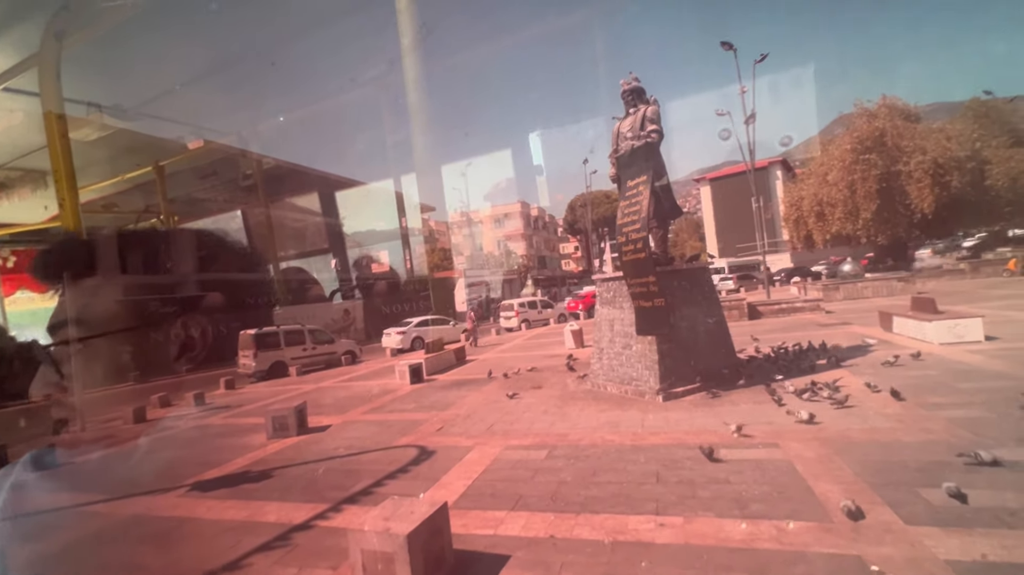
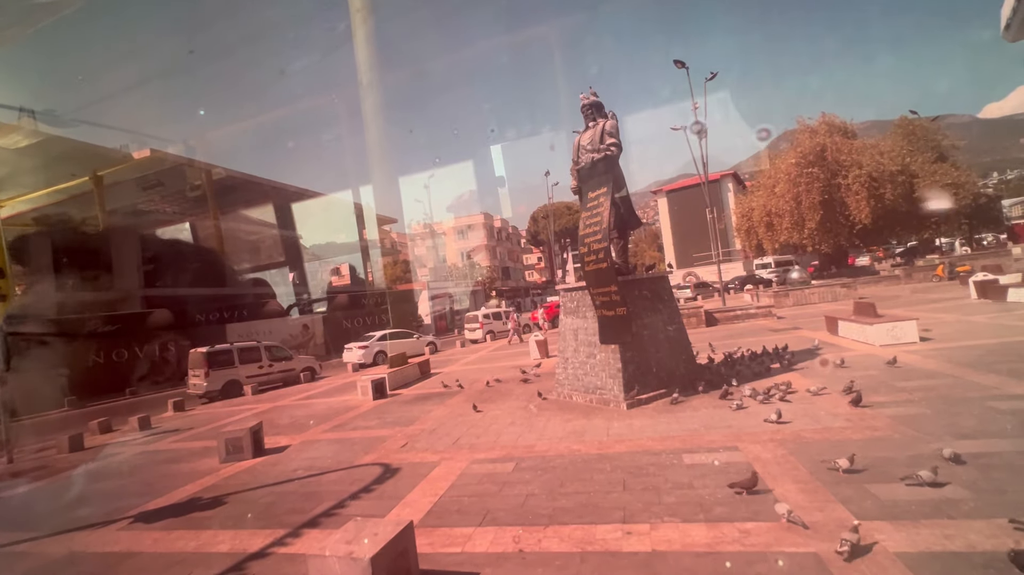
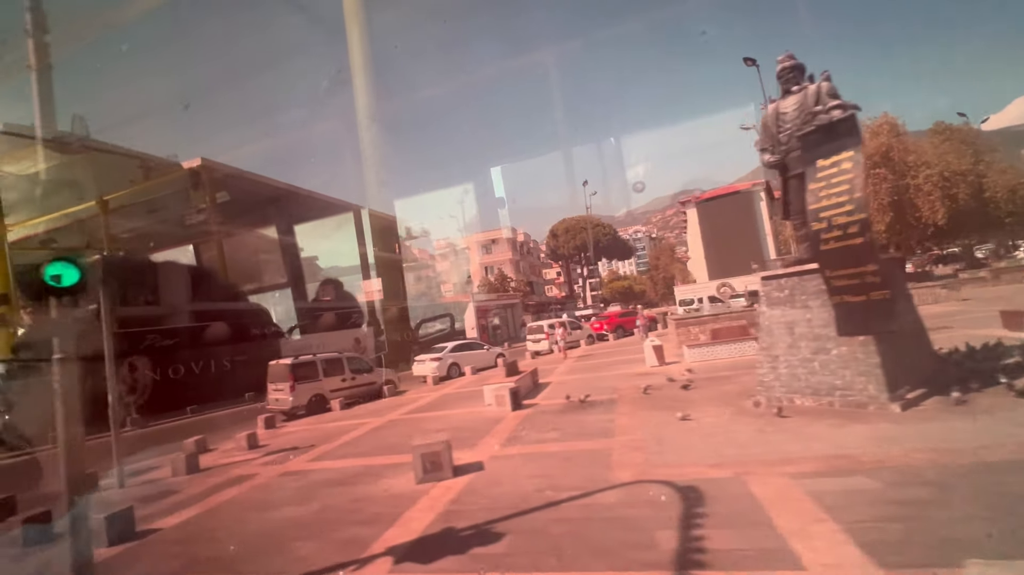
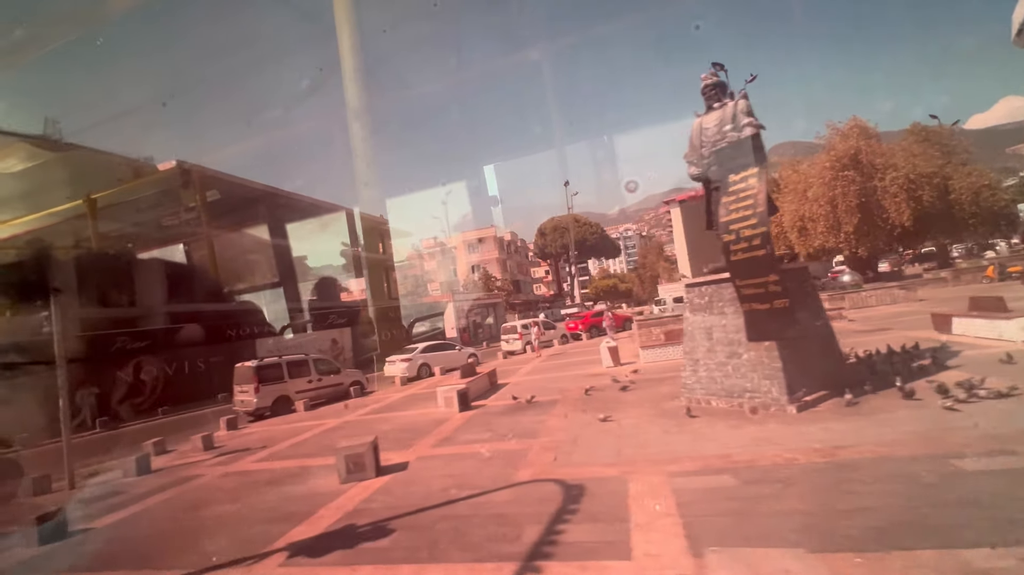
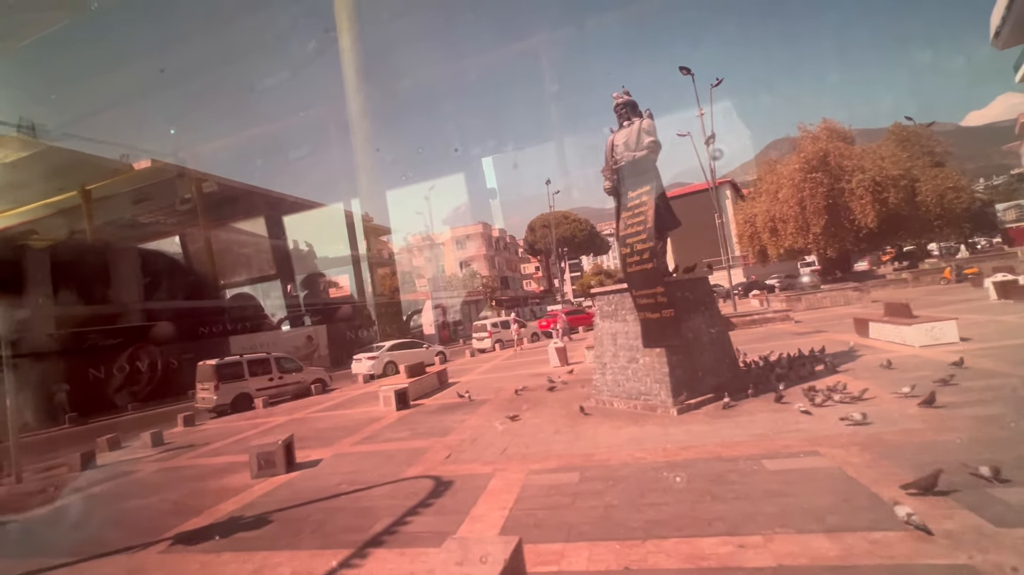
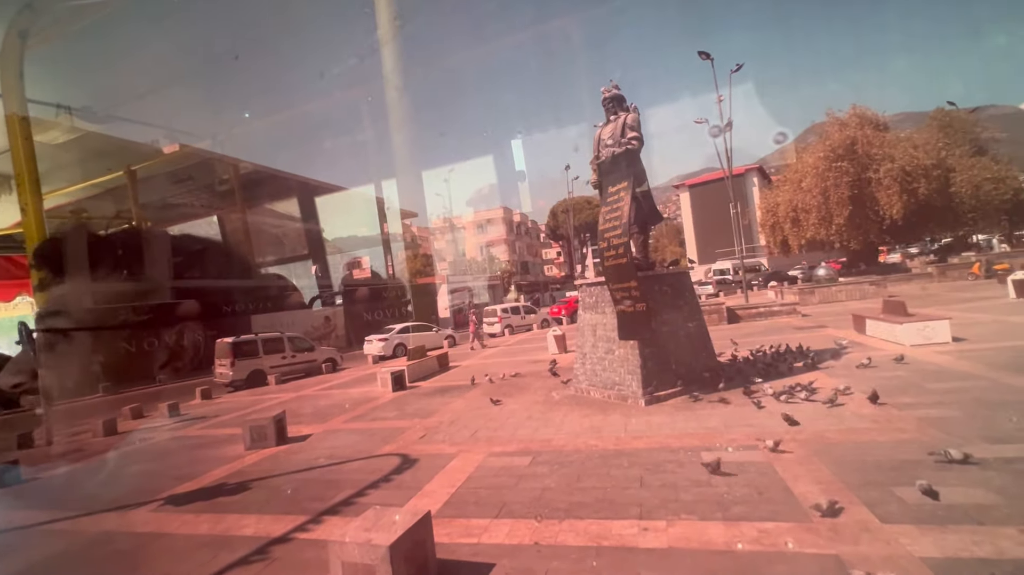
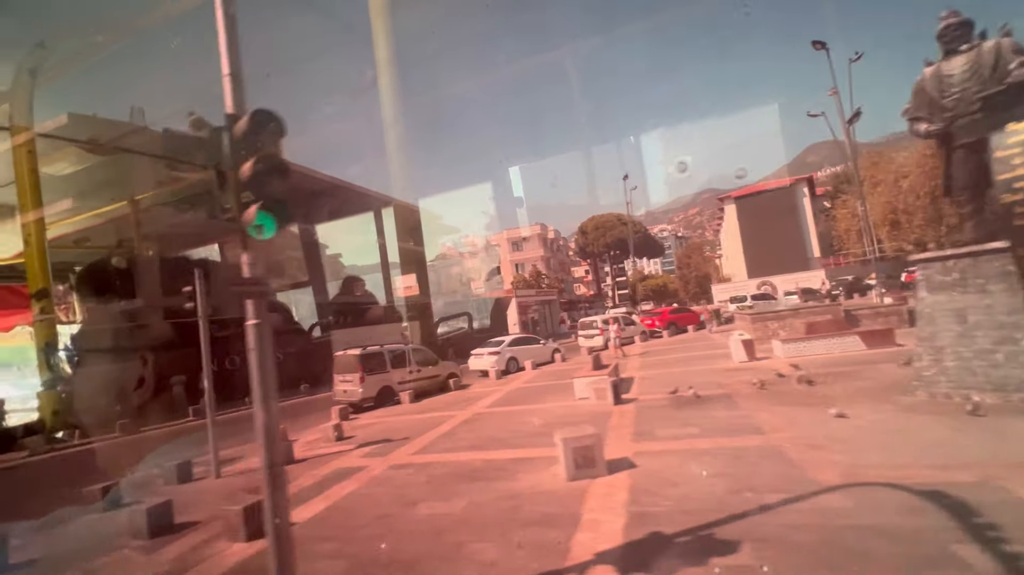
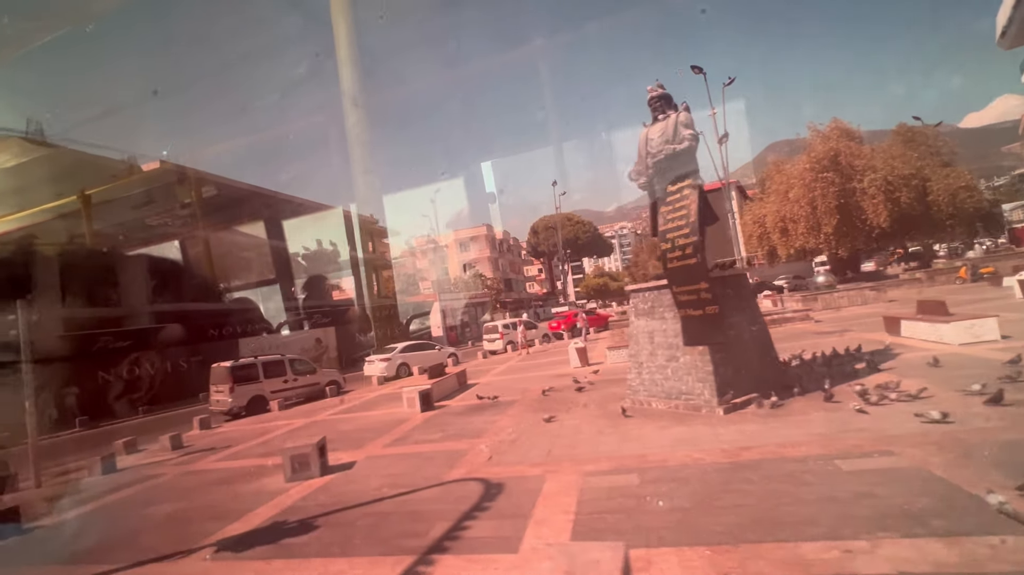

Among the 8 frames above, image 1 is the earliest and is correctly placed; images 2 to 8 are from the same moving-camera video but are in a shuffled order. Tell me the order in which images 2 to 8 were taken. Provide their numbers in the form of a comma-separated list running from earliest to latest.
6, 2, 5, 8, 4, 3, 7
